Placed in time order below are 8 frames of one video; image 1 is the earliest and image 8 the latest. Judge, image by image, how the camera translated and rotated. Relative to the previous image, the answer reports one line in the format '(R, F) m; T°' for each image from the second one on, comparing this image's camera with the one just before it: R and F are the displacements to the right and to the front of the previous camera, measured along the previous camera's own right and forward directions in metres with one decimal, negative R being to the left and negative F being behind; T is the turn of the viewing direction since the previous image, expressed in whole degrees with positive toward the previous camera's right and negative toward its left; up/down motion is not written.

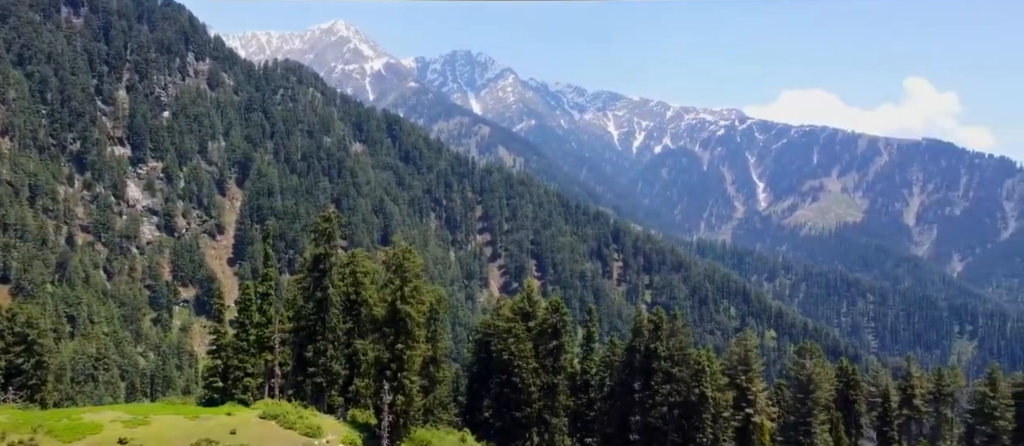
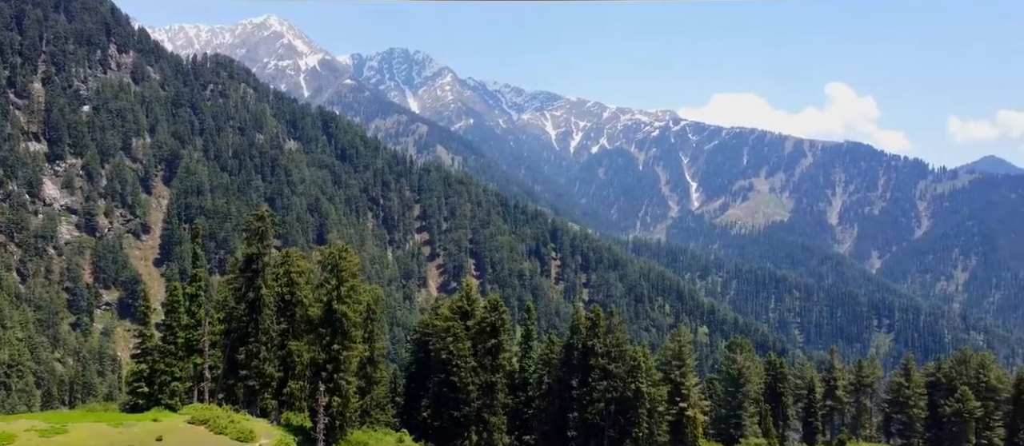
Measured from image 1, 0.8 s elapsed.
(+0.1, +1.8) m; +3°
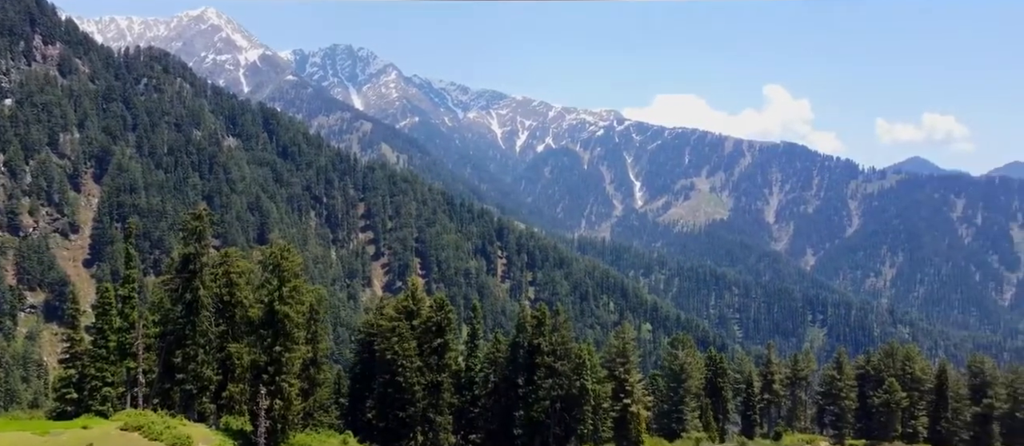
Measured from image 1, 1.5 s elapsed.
(+0.2, +1.7) m; +3°
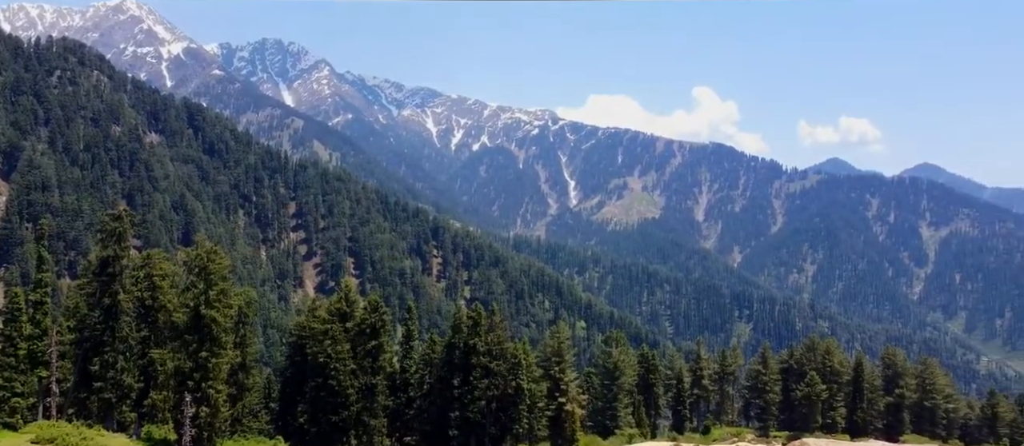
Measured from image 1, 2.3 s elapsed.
(-0.1, +3.5) m; +3°
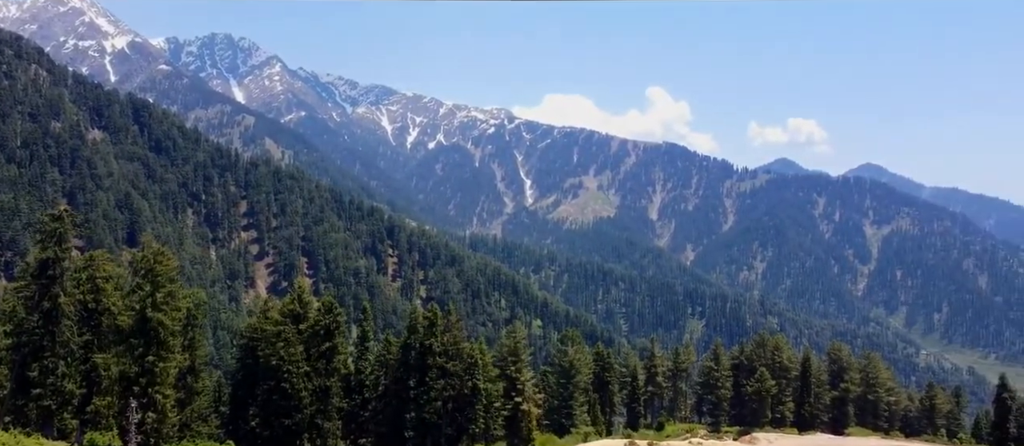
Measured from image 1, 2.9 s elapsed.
(-0.1, +2.7) m; +2°
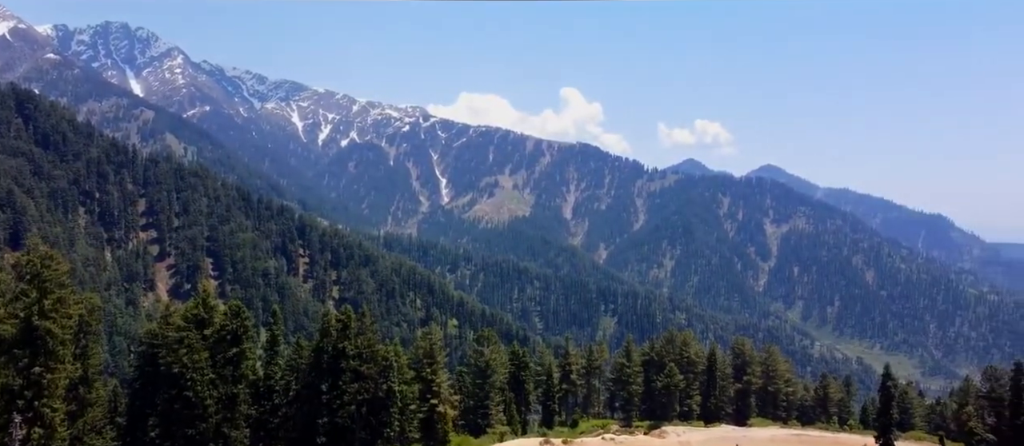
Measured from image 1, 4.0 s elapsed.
(+0.1, +6.3) m; +4°
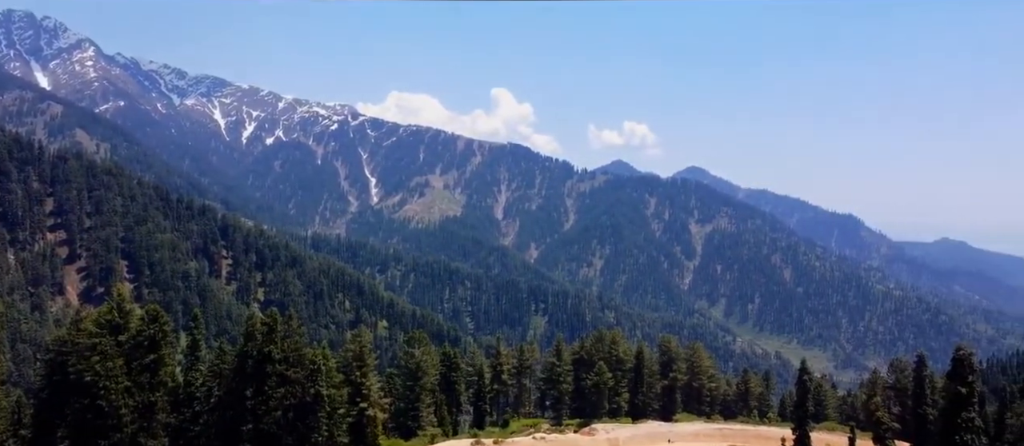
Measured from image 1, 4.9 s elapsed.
(+0.3, +5.9) m; +4°
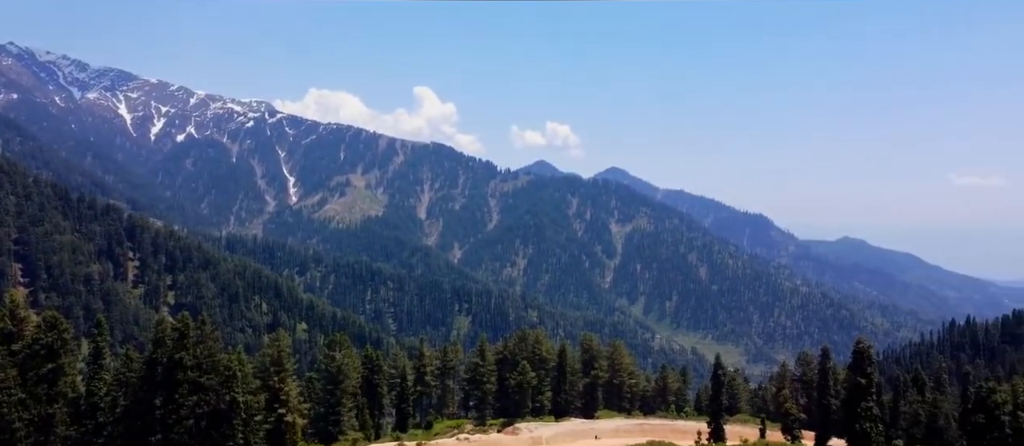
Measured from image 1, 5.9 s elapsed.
(+0.3, +8.5) m; +4°
